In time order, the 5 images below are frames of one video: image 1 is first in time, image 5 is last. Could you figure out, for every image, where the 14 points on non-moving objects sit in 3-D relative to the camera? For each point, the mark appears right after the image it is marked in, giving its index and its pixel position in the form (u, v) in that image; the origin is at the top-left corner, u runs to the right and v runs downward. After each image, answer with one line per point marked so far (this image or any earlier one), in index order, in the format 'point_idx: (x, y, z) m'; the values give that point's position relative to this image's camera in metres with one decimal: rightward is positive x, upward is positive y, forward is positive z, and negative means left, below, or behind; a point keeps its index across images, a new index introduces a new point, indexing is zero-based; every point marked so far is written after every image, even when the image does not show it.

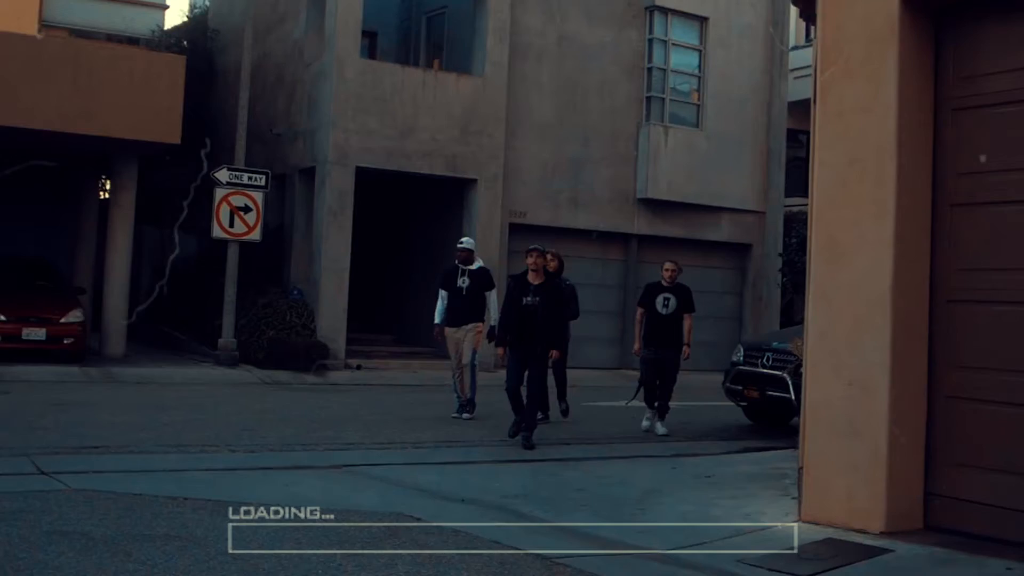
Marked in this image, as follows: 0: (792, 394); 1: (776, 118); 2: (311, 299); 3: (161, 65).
0: (+2.6, -0.9, +9.7) m
1: (+4.4, +2.8, +17.7) m
2: (-2.8, -0.2, +15.3) m
3: (-4.7, +3.0, +14.6) m
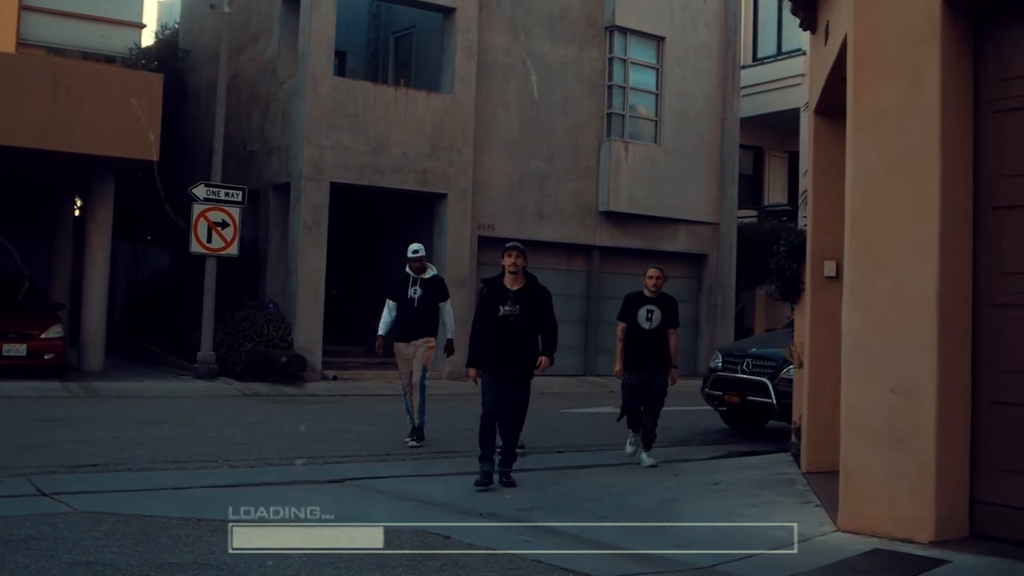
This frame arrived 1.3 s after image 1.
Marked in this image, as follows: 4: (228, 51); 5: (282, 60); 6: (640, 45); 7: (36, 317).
0: (+2.5, -1.1, +10.4) m
1: (+3.7, +2.7, +18.6) m
2: (-3.3, -0.3, +15.7) m
3: (-5.1, +2.8, +14.9) m
4: (-4.0, +3.4, +15.5) m
5: (-3.3, +3.3, +15.8) m
6: (+2.1, +4.0, +17.7) m
7: (-6.4, -0.4, +14.6) m
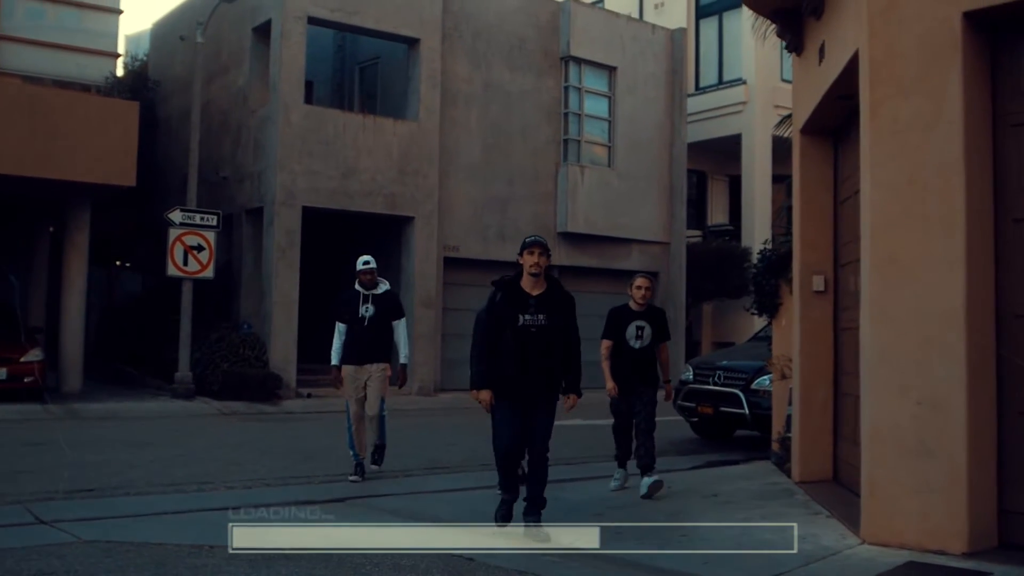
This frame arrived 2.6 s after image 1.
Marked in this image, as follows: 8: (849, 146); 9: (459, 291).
0: (+2.4, -1.2, +11.4) m
1: (+3.0, +2.4, +19.6) m
2: (-3.7, -0.7, +16.1) m
3: (-5.6, +2.5, +15.2) m
4: (-4.5, +3.0, +15.9) m
5: (-3.9, +3.0, +16.3) m
6: (+1.4, +3.7, +18.7) m
7: (-6.8, -0.7, +14.8) m
8: (+2.4, +1.1, +7.9) m
9: (-0.8, 0.0, +17.4) m
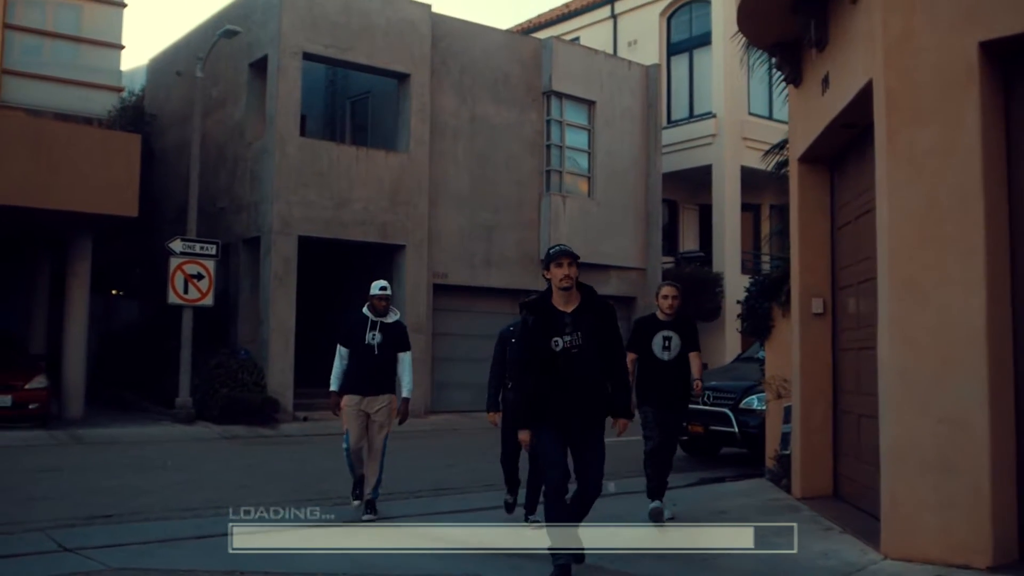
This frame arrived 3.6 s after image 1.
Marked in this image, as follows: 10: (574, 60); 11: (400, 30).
0: (+2.5, -1.5, +12.2) m
1: (+2.6, +1.9, +20.5) m
2: (-3.9, -1.1, +16.6) m
3: (-5.7, +2.1, +15.7) m
4: (-4.7, +2.6, +16.4) m
5: (-4.1, +2.6, +16.9) m
6: (+1.1, +3.2, +19.5) m
7: (-6.9, -1.1, +15.2) m
8: (+2.7, +0.9, +8.7) m
9: (-1.1, -0.5, +18.0) m
10: (+1.1, +4.1, +19.4) m
11: (-1.8, +4.1, +17.3) m
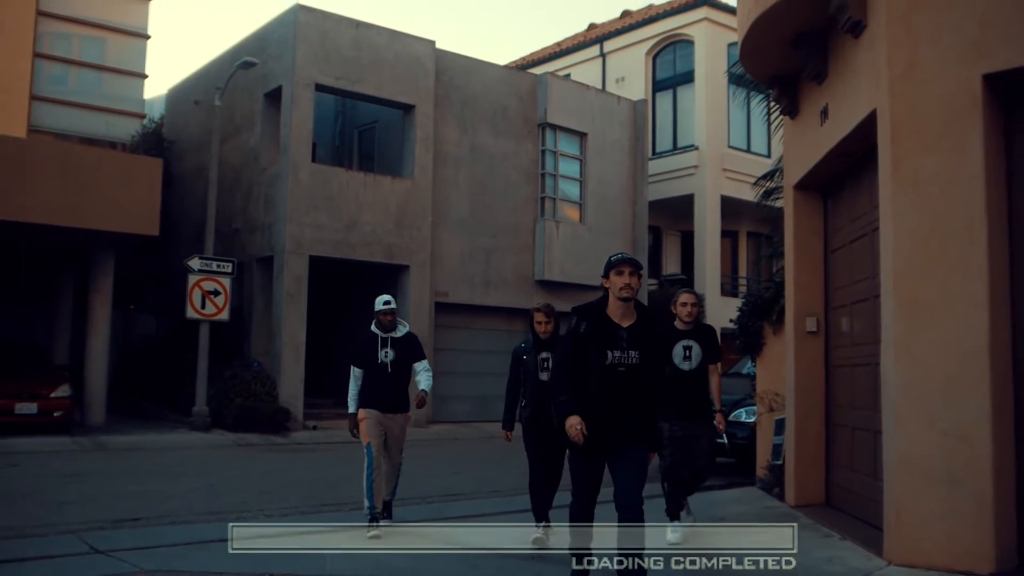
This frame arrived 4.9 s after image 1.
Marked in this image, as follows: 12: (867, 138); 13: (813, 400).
0: (+2.7, -1.7, +13.3) m
1: (+2.5, +1.5, +21.7) m
2: (-3.9, -1.3, +17.5) m
3: (-5.6, +1.8, +16.6) m
4: (-4.7, +2.4, +17.4) m
5: (-4.0, +2.3, +17.8) m
6: (+1.0, +2.8, +20.7) m
7: (-6.9, -1.3, +15.9) m
8: (+3.0, +0.7, +9.9) m
9: (-1.1, -0.8, +19.0) m
10: (+1.0, +3.7, +20.6) m
11: (-1.8, +3.8, +18.4) m
12: (+2.8, +1.1, +8.6) m
13: (+2.8, -1.0, +10.1) m
